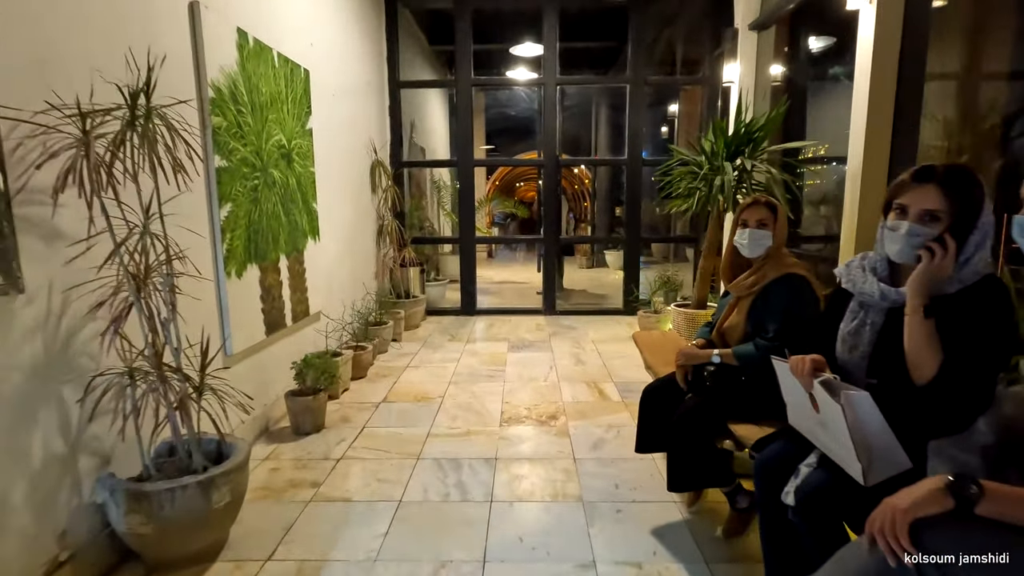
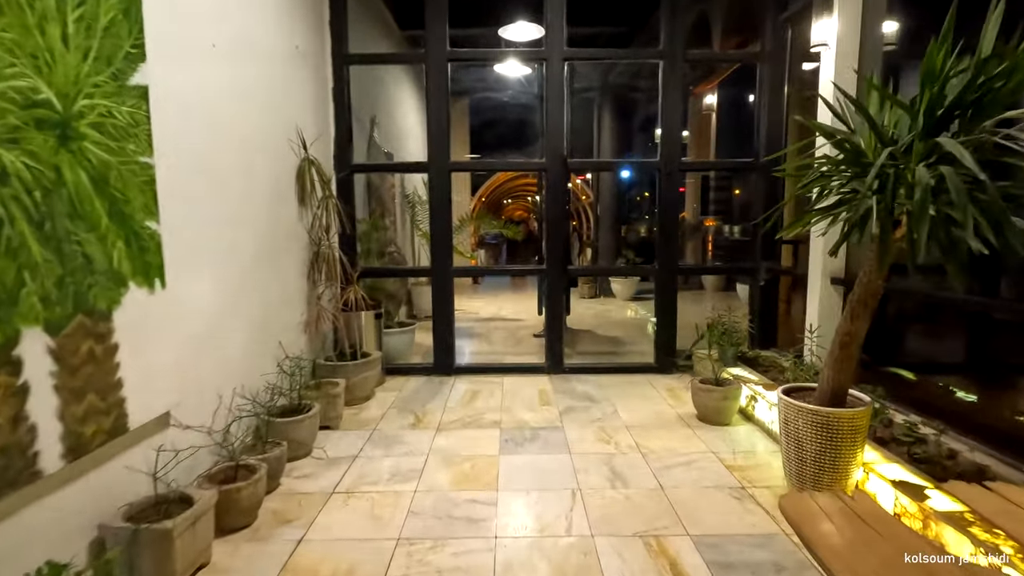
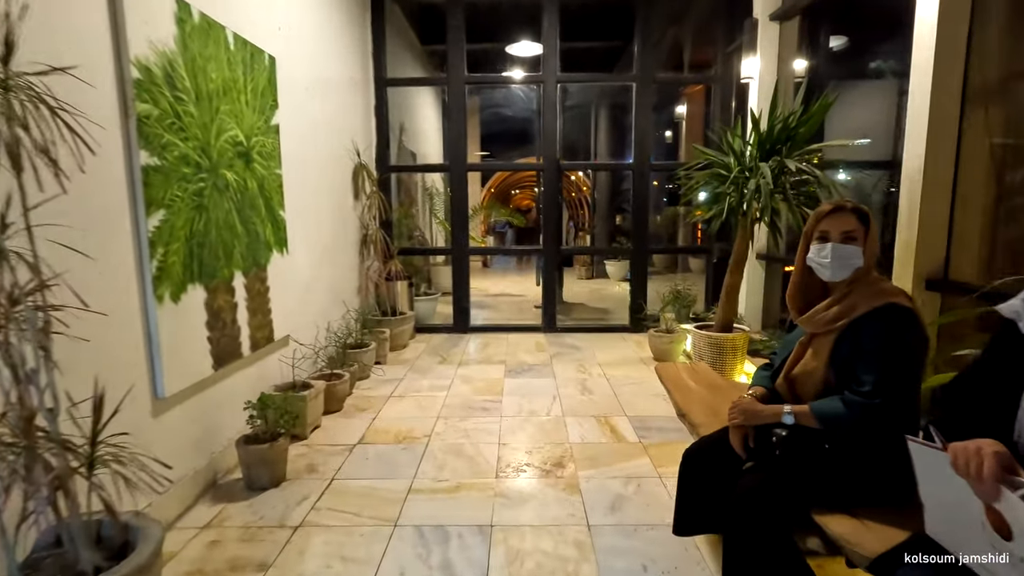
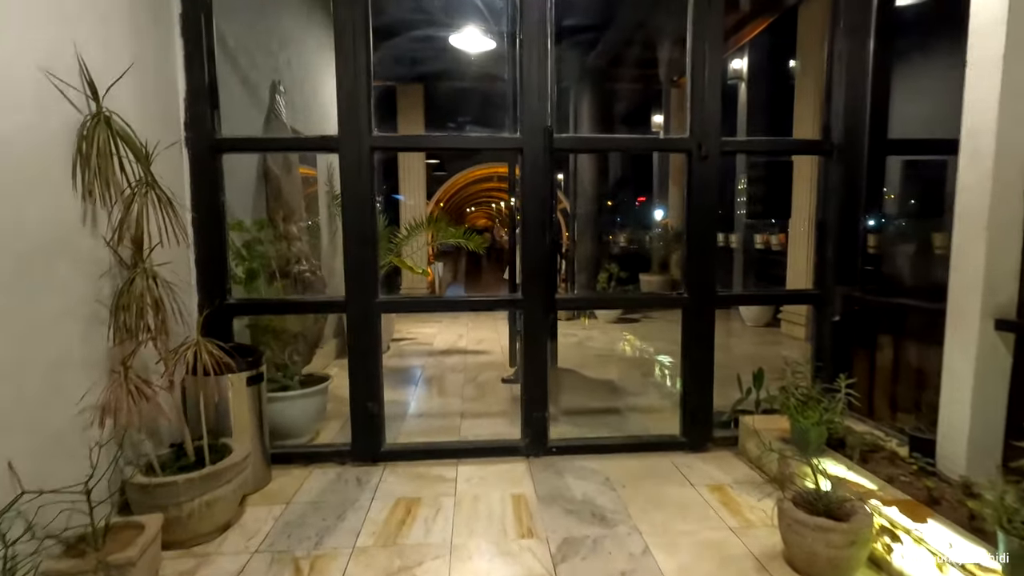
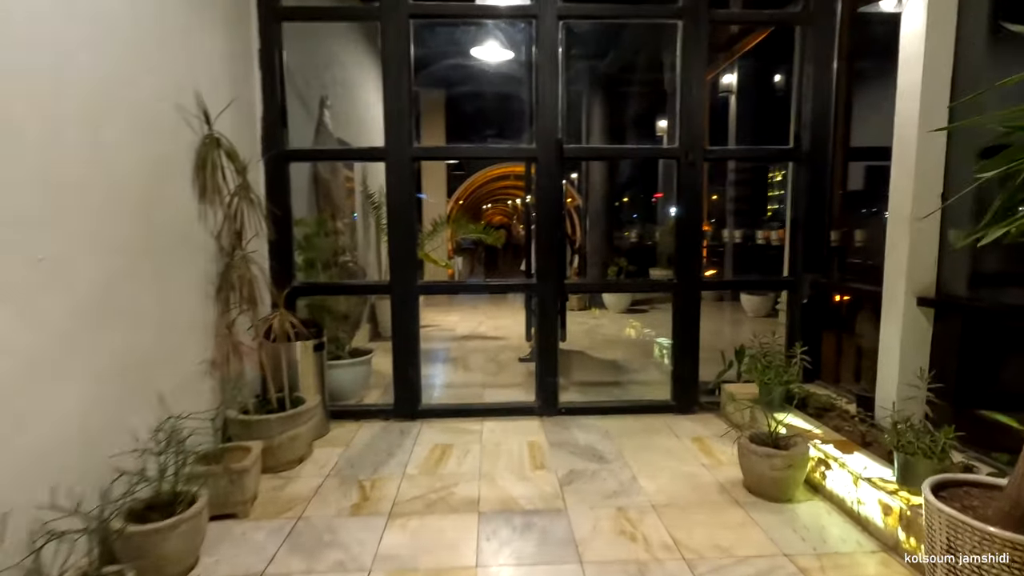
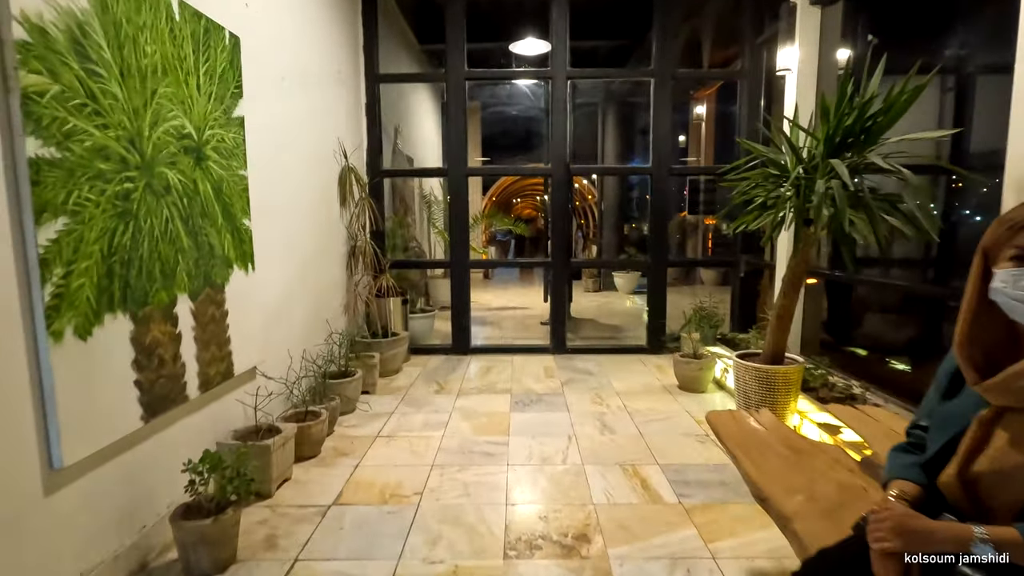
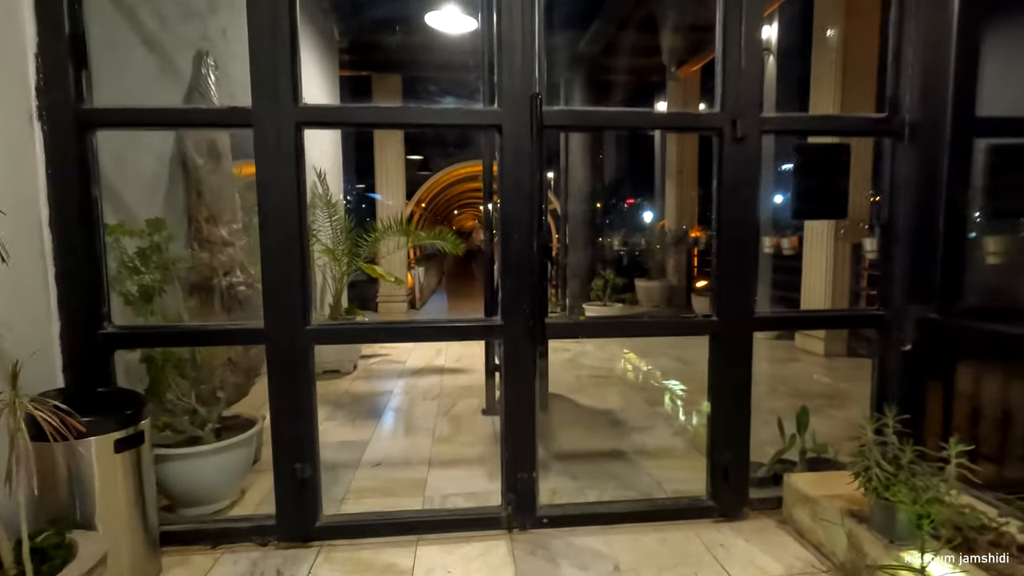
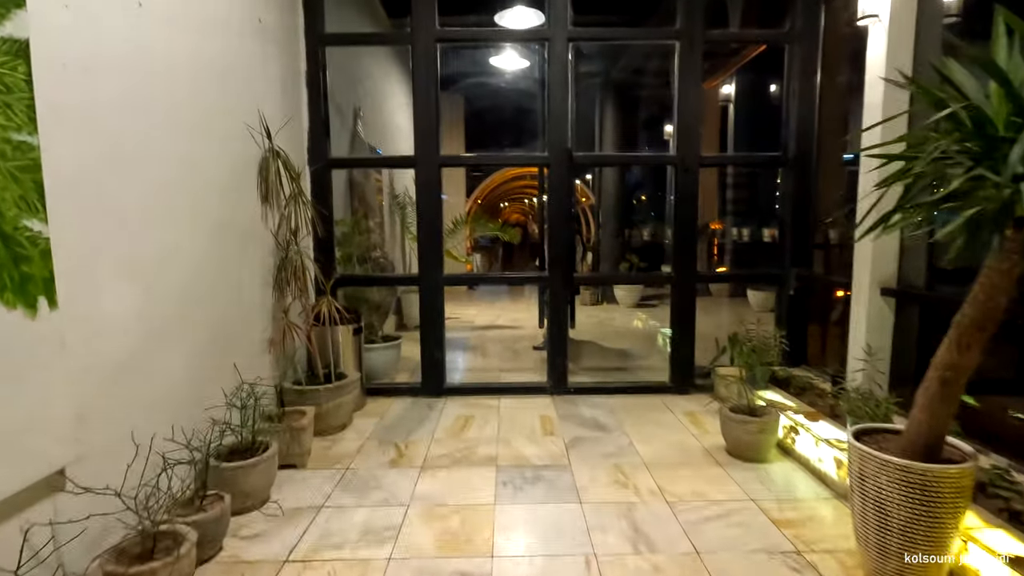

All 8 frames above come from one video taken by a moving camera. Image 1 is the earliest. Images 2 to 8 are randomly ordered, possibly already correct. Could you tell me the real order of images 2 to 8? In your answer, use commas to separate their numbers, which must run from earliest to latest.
3, 6, 2, 8, 5, 4, 7
